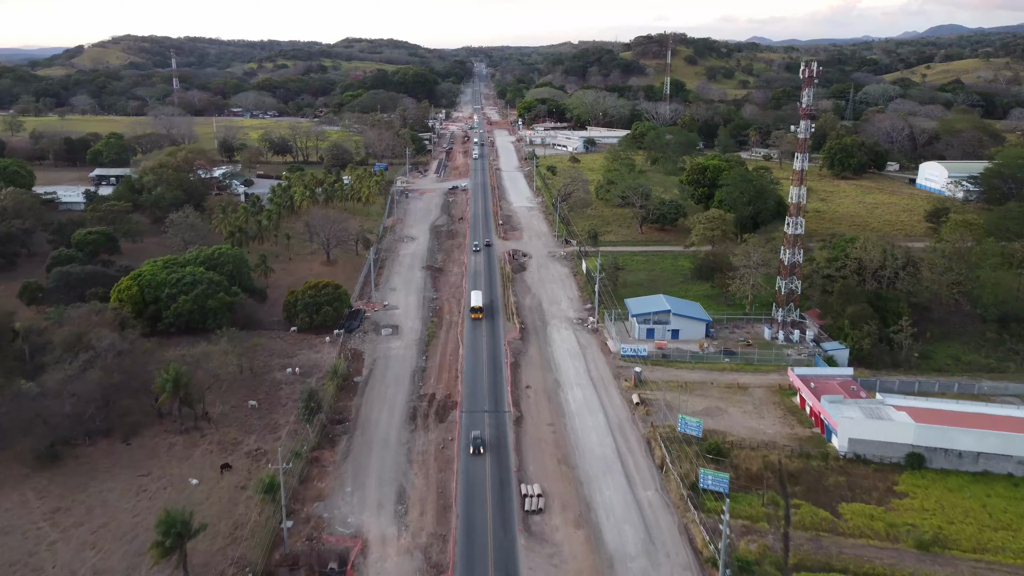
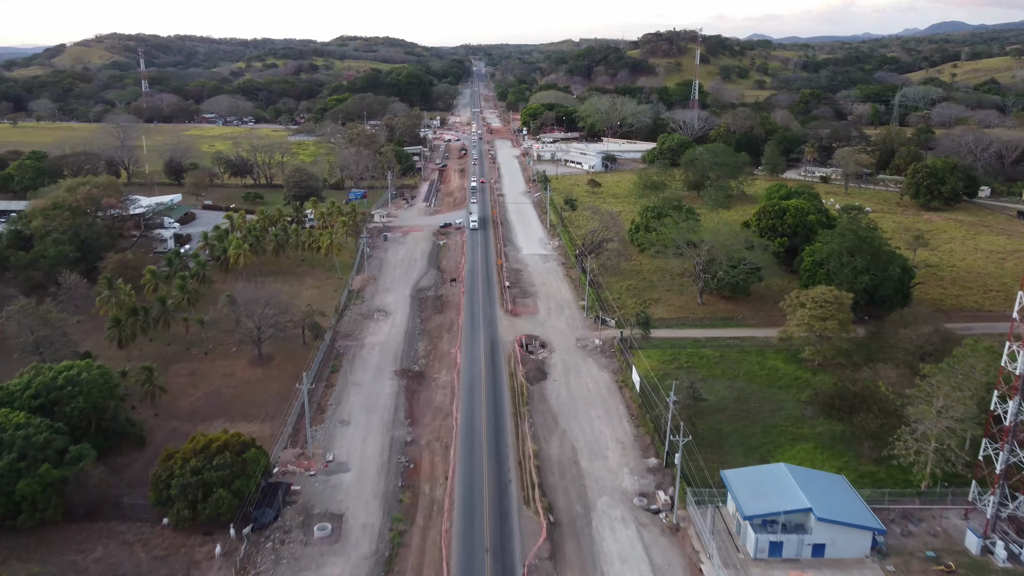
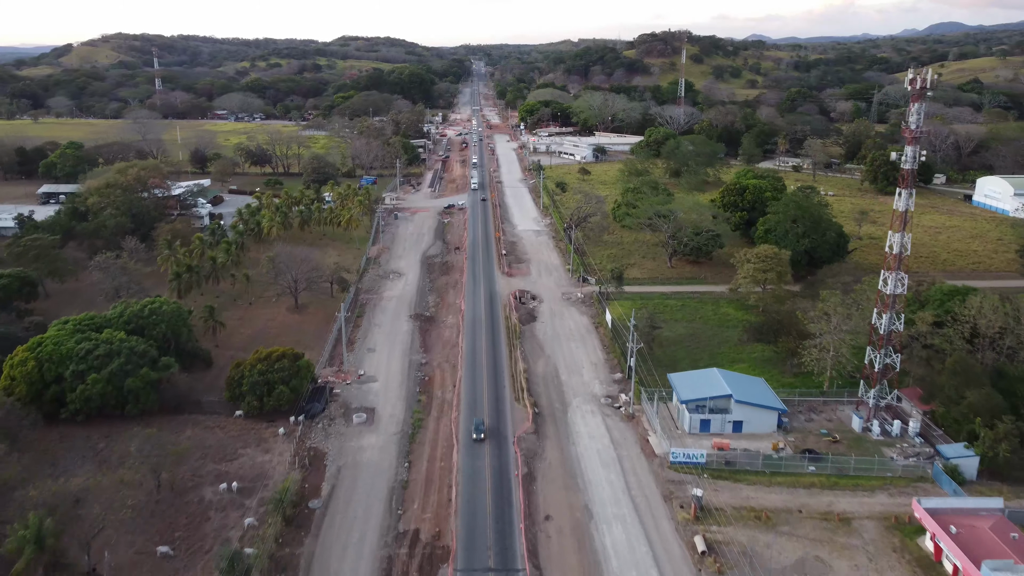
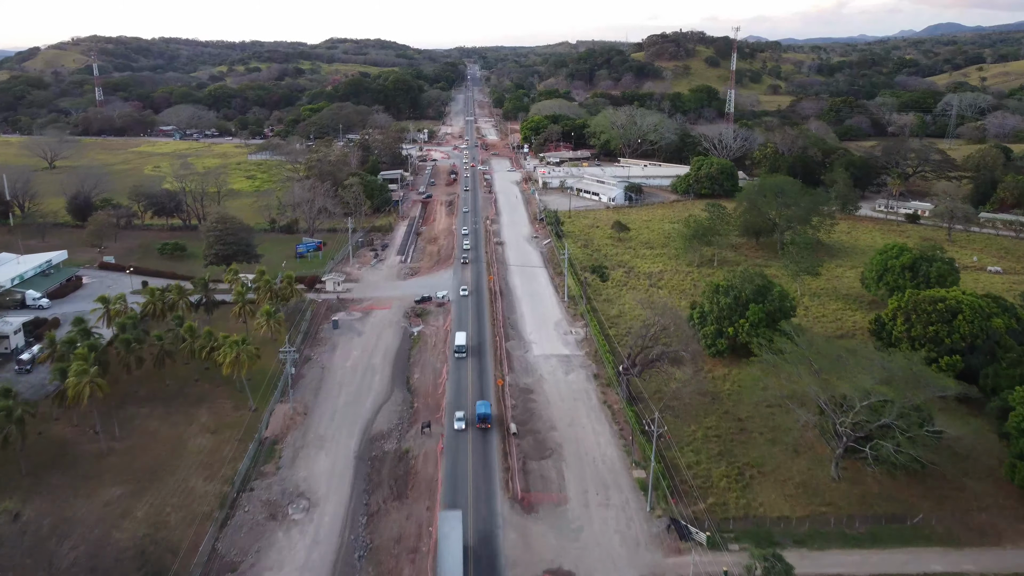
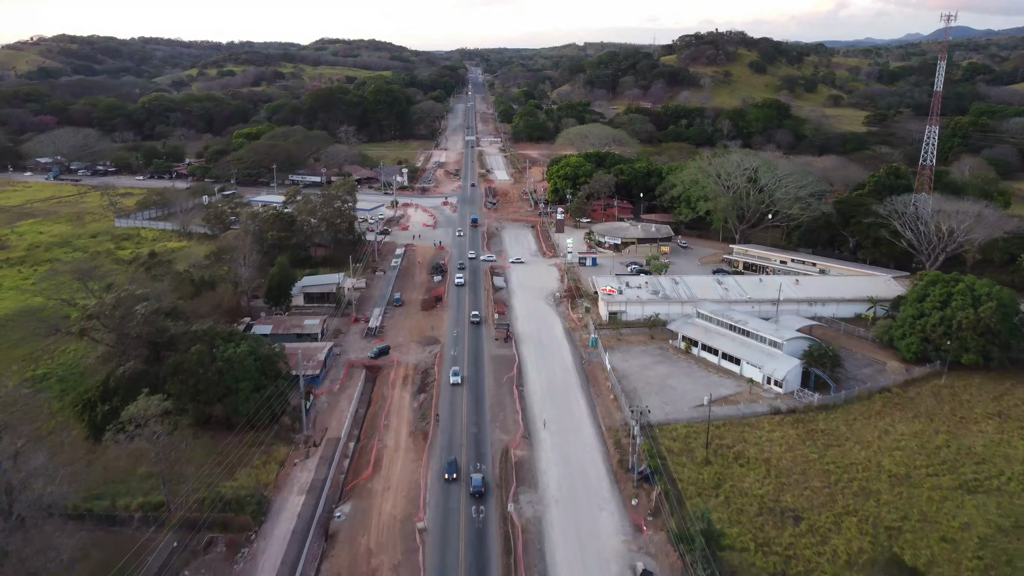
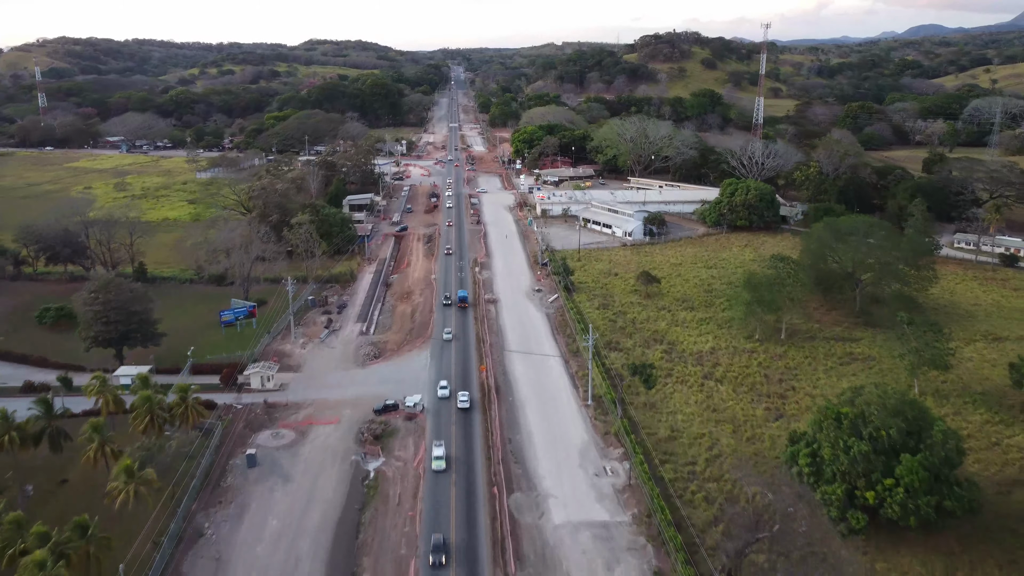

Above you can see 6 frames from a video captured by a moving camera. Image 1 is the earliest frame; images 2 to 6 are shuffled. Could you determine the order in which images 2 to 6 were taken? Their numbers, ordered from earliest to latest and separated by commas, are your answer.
3, 2, 4, 6, 5
